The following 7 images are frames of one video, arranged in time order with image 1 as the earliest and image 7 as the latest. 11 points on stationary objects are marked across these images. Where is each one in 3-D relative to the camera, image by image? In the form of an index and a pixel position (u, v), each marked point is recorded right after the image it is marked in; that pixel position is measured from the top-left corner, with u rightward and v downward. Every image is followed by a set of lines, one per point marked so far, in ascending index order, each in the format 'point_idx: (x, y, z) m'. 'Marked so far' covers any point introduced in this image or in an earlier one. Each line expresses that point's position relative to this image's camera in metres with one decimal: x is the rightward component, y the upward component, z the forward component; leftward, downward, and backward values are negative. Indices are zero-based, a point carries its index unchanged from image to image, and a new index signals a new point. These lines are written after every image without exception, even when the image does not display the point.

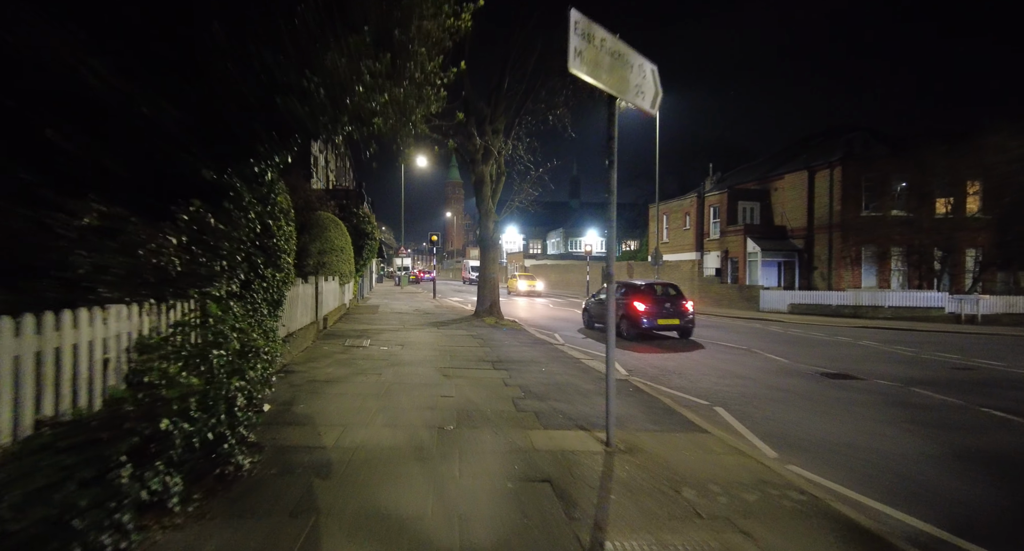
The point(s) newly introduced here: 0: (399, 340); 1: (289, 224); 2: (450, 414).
0: (-2.7, -1.6, +12.3) m
1: (-3.2, +0.7, +7.3) m
2: (-0.8, -1.7, +6.2) m
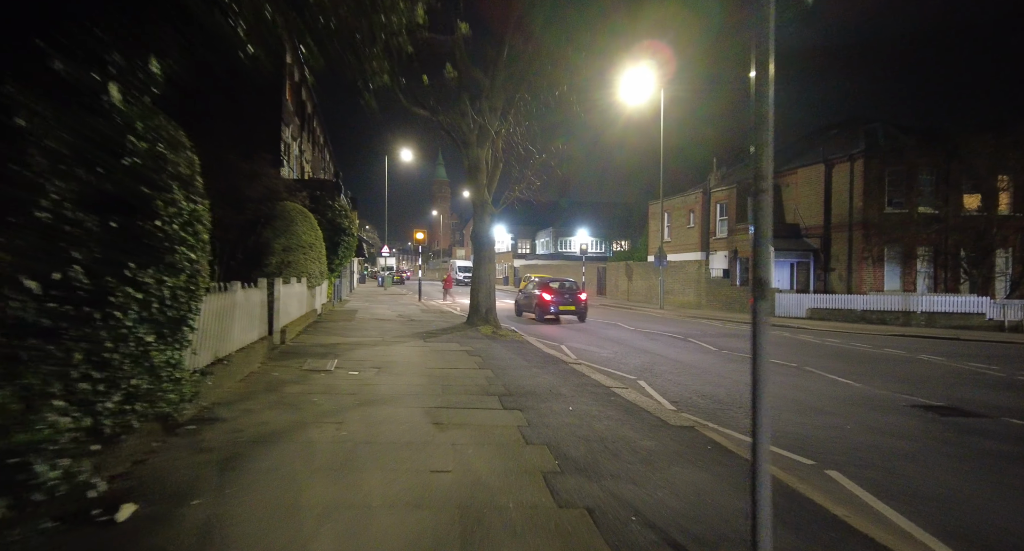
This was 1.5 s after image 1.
0: (-2.6, -1.6, +9.8) m
1: (-3.0, +0.7, +4.7) m
2: (-0.5, -1.7, +3.7) m
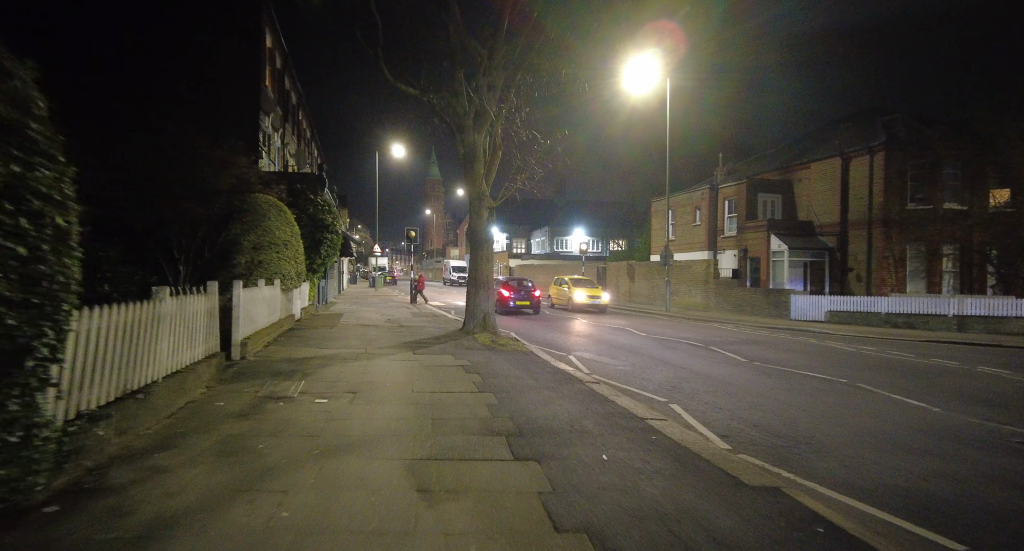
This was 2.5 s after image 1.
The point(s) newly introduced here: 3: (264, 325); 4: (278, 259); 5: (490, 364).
0: (-2.5, -1.7, +8.0) m
1: (-2.8, +0.6, +3.0) m
2: (-0.3, -1.8, +2.0) m
3: (-5.5, -1.1, +11.2) m
4: (-6.5, +0.4, +14.2) m
5: (-0.4, -1.7, +10.1) m
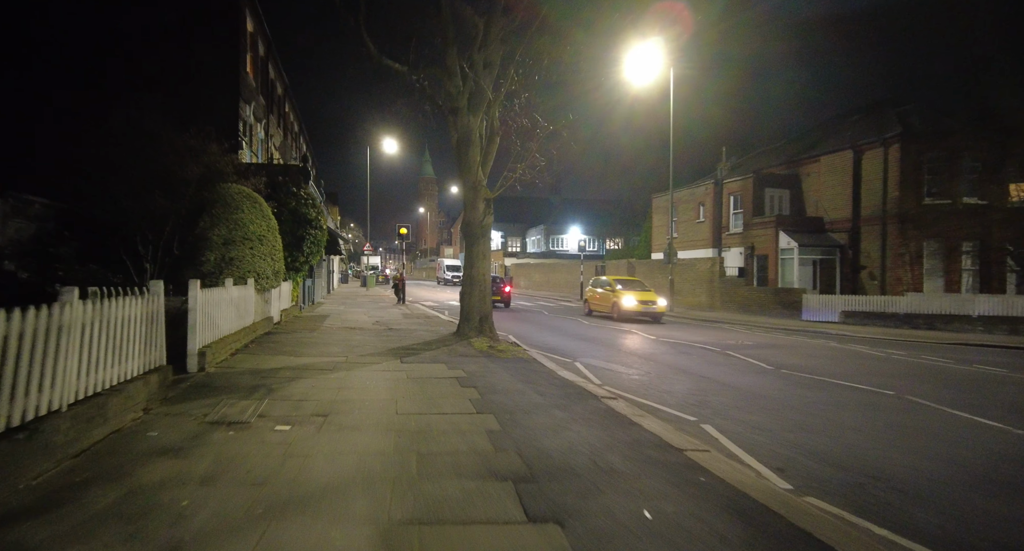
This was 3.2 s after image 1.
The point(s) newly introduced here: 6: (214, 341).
0: (-2.5, -1.6, +6.7) m
1: (-2.7, +0.7, +1.7) m
2: (-0.2, -1.7, +0.7) m
3: (-5.4, -1.1, +9.8) m
4: (-6.6, +0.5, +12.9) m
5: (-0.4, -1.7, +8.9) m
6: (-5.2, -1.1, +8.8) m
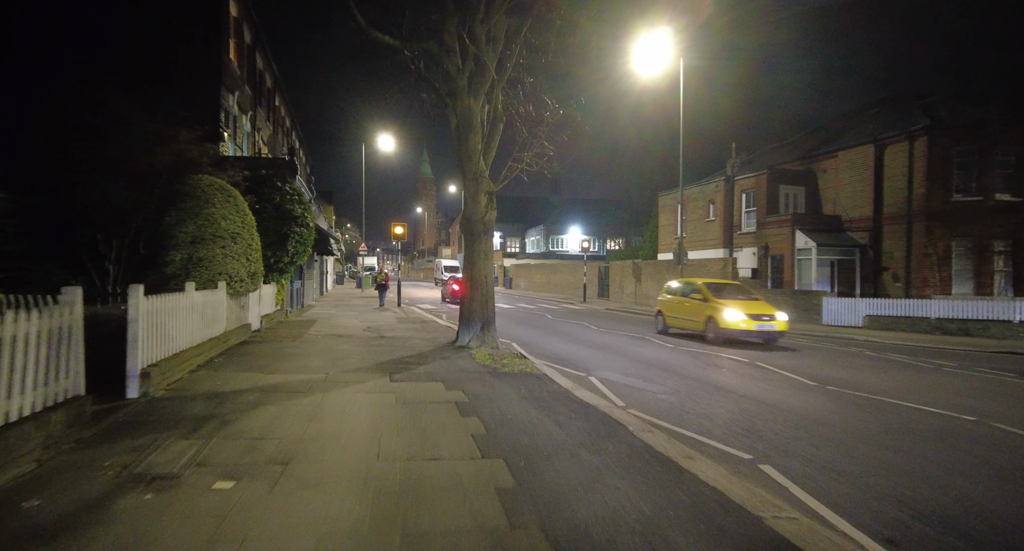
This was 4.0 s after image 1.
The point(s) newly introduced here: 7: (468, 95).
0: (-2.3, -1.7, +5.3) m
1: (-2.5, +0.6, +0.3) m
2: (0.0, -1.8, -0.7) m
3: (-5.3, -1.1, +8.4) m
4: (-6.4, +0.4, +11.5) m
5: (-0.3, -1.8, +7.5) m
6: (-5.0, -1.2, +7.4) m
7: (-1.0, +3.9, +11.3) m
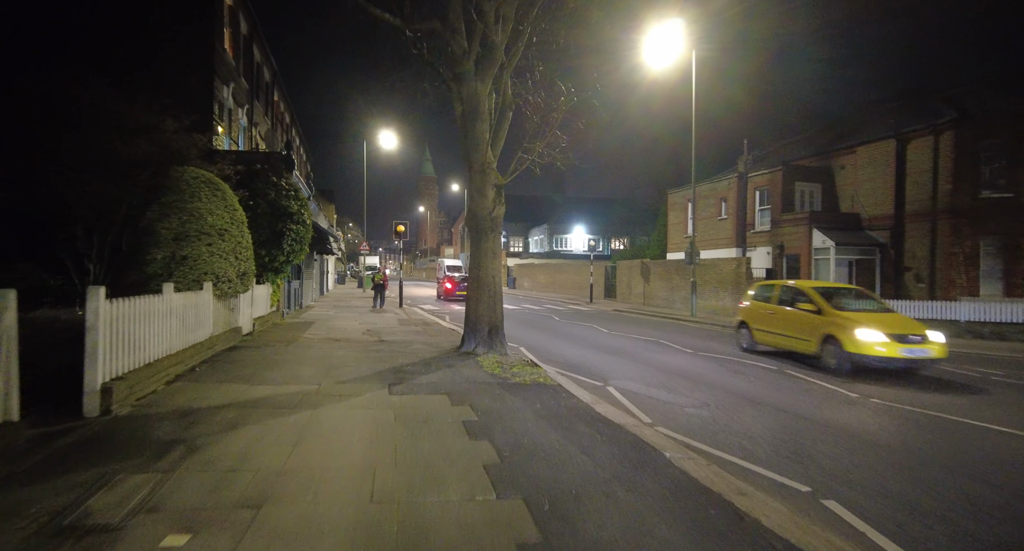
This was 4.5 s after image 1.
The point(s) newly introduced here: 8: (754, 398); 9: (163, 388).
0: (-2.1, -1.7, +4.5) m
1: (-2.4, +0.6, -0.6) m
2: (+0.1, -1.8, -1.6) m
3: (-5.1, -1.1, +7.6) m
4: (-6.2, +0.4, +10.6) m
5: (-0.1, -1.8, +6.6) m
6: (-4.8, -1.2, +6.6) m
7: (-0.8, +3.9, +10.4) m
8: (+4.2, -2.1, +8.8) m
9: (-4.8, -1.5, +7.0) m
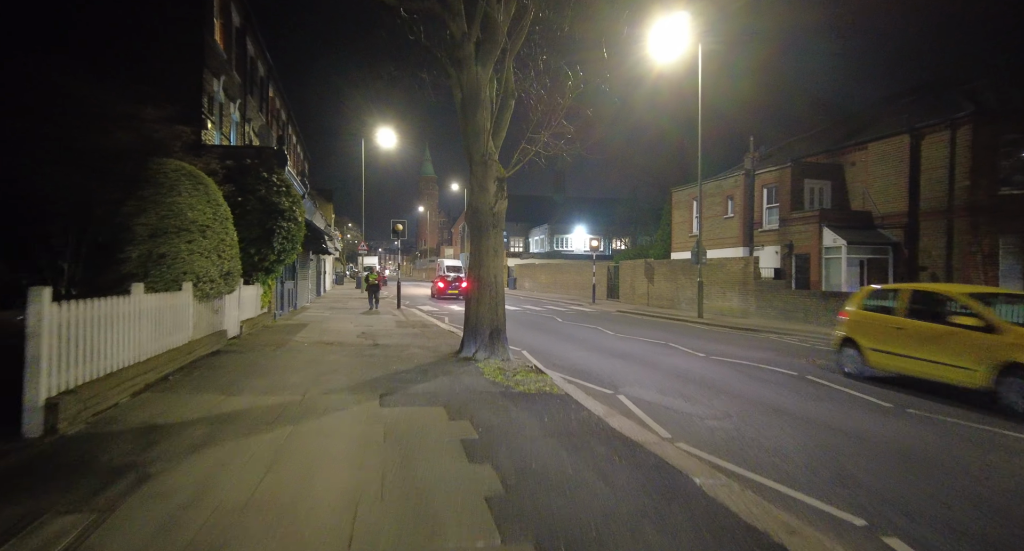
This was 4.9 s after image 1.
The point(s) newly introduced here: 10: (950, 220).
0: (-2.1, -1.7, +3.7) m
1: (-2.3, +0.6, -1.3) m
2: (+0.2, -1.8, -2.3) m
3: (-5.1, -1.1, +6.9) m
4: (-6.2, +0.4, +9.9) m
5: (0.0, -1.8, +5.9) m
6: (-4.8, -1.2, +5.9) m
7: (-0.7, +4.0, +9.7) m
8: (+4.2, -2.1, +8.1) m
9: (-4.8, -1.5, +6.3) m
10: (+17.0, +2.2, +19.8) m
